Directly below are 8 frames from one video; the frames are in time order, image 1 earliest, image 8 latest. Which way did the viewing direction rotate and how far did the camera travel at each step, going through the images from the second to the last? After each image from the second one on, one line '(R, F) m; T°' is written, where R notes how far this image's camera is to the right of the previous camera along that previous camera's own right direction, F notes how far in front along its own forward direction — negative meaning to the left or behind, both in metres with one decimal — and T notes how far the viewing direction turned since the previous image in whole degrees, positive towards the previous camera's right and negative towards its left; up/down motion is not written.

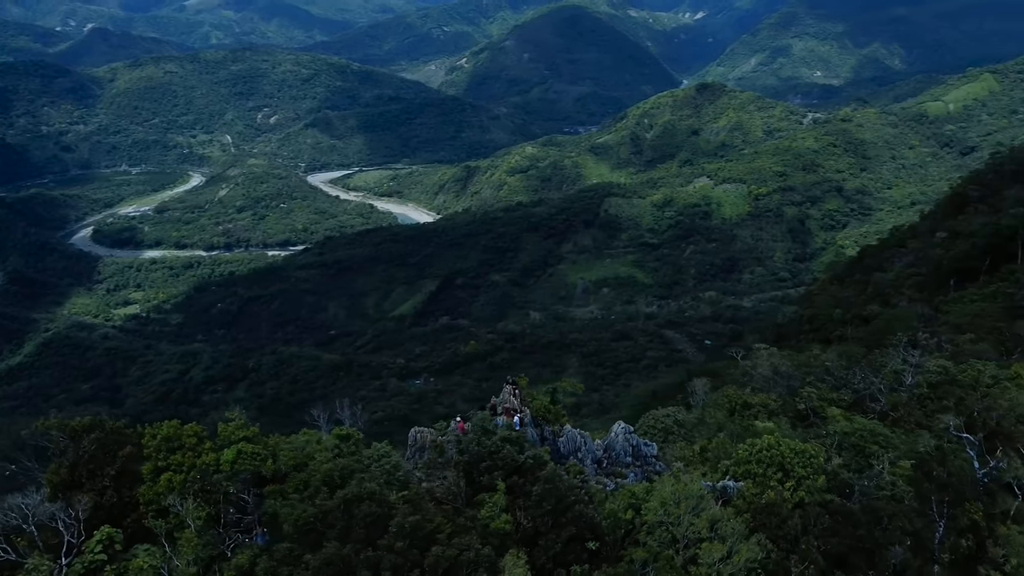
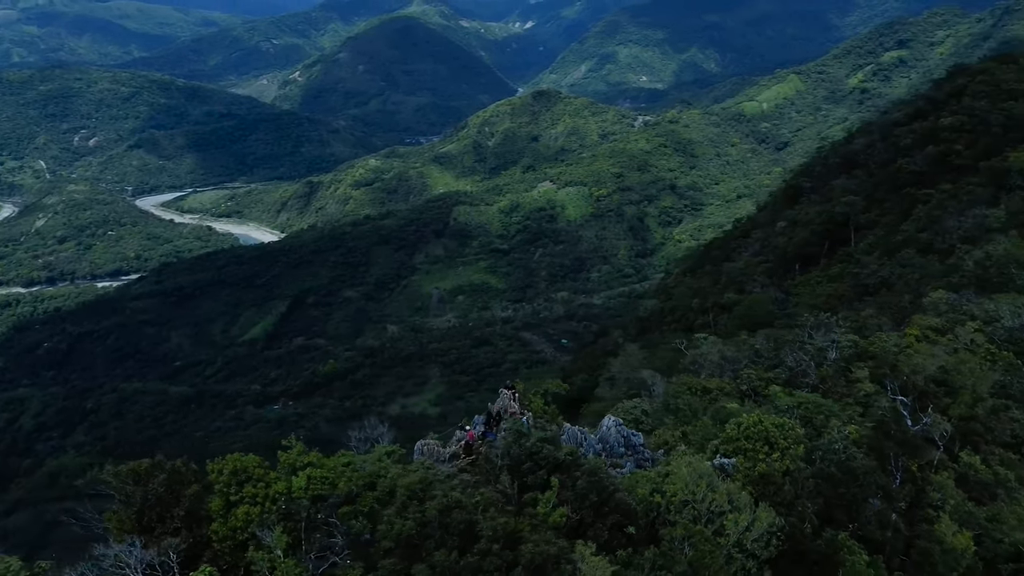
(-1.3, -0.2) m; +10°
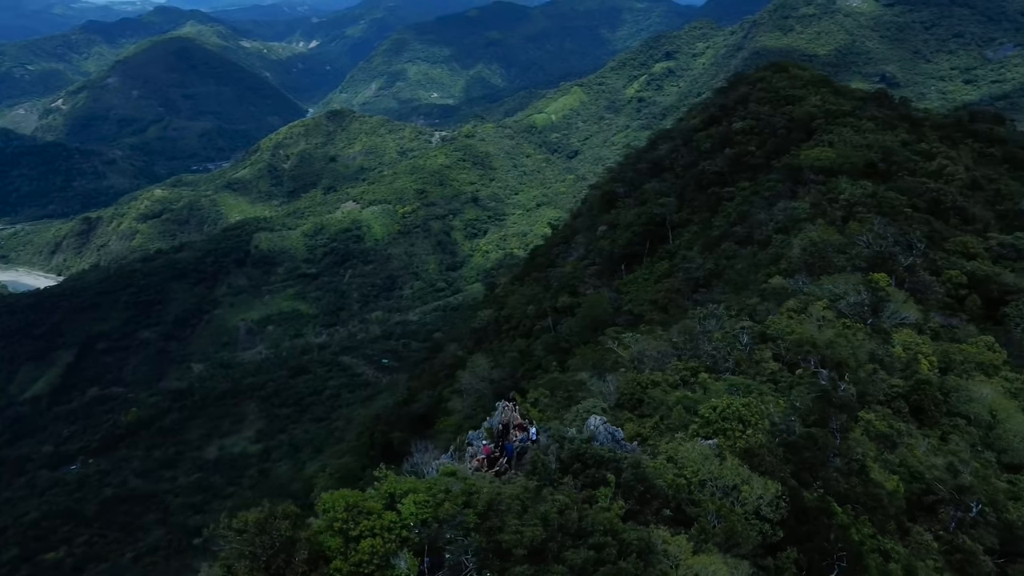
(-1.8, -0.2) m; +14°
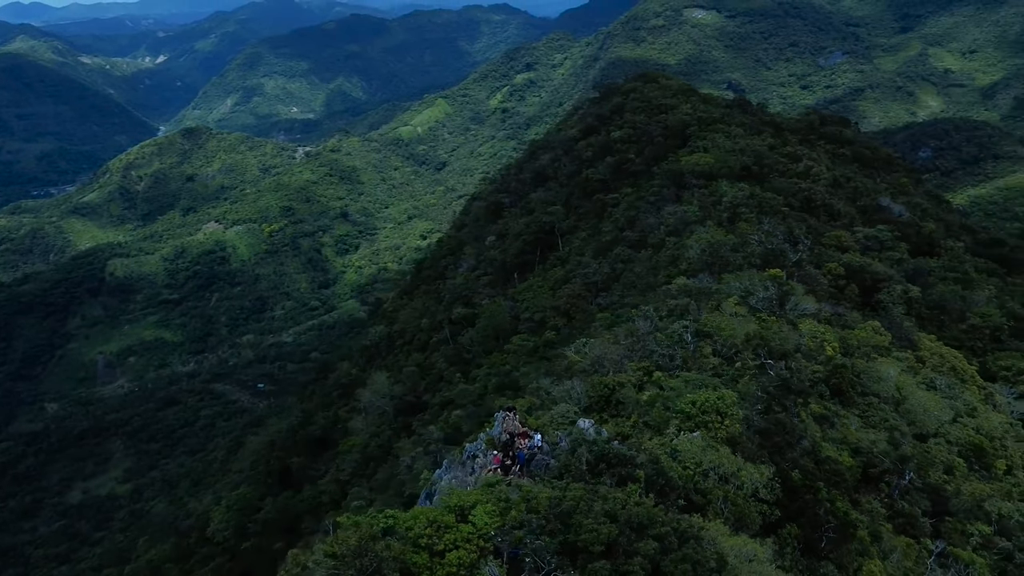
(-1.2, -0.2) m; +9°
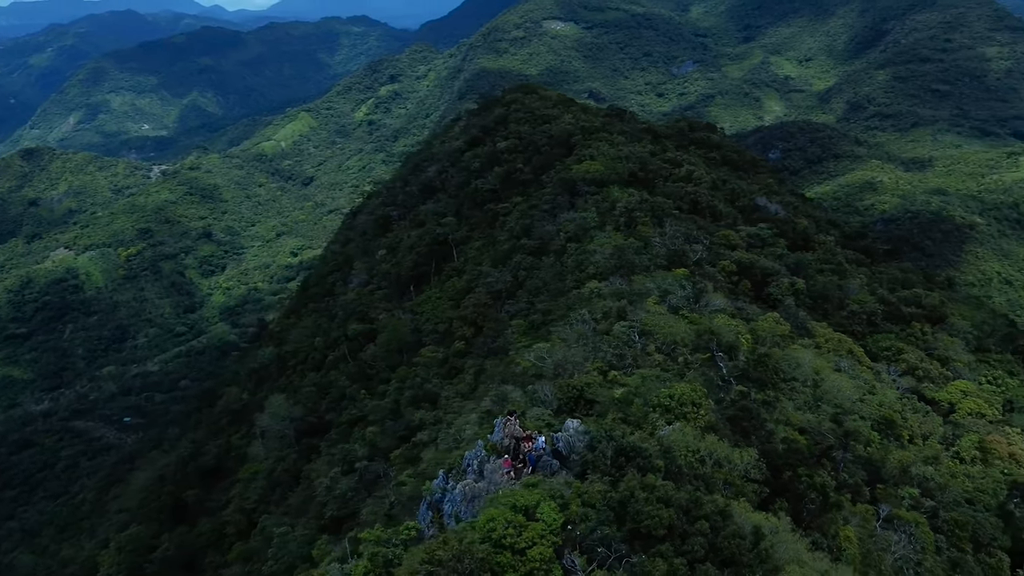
(-1.3, -0.2) m; +9°
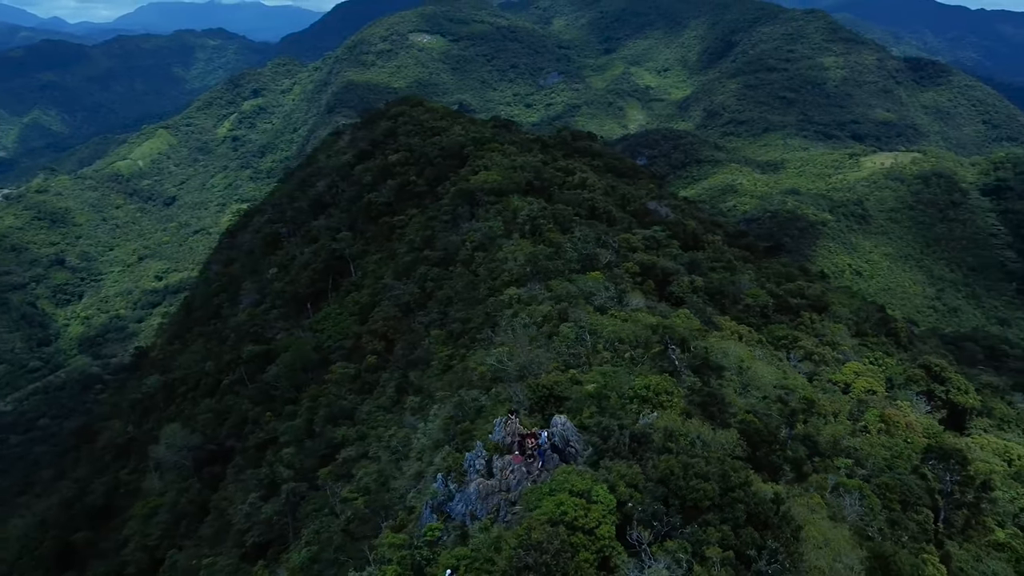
(-1.3, -0.3) m; +9°
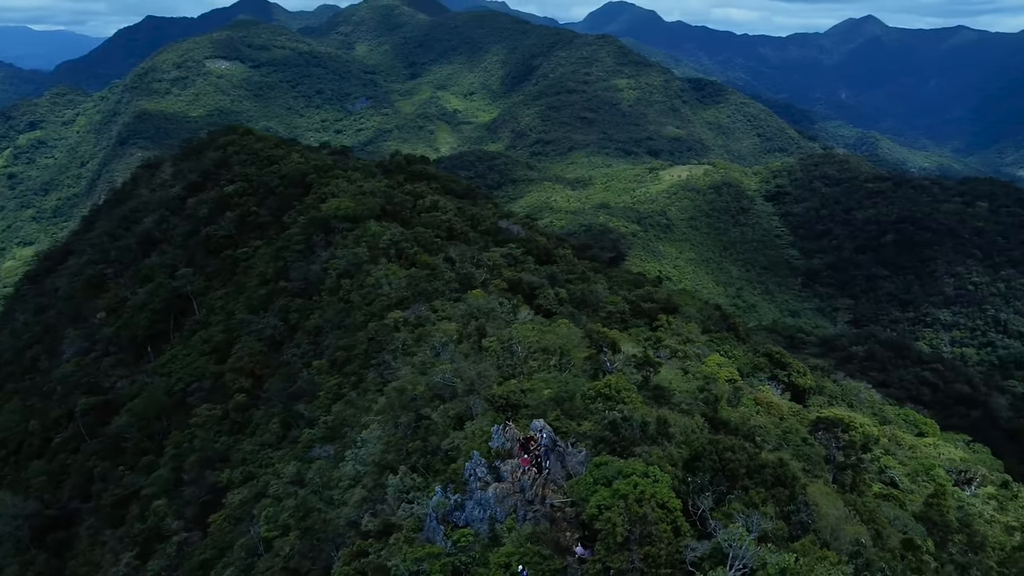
(-2.0, -0.4) m; +13°
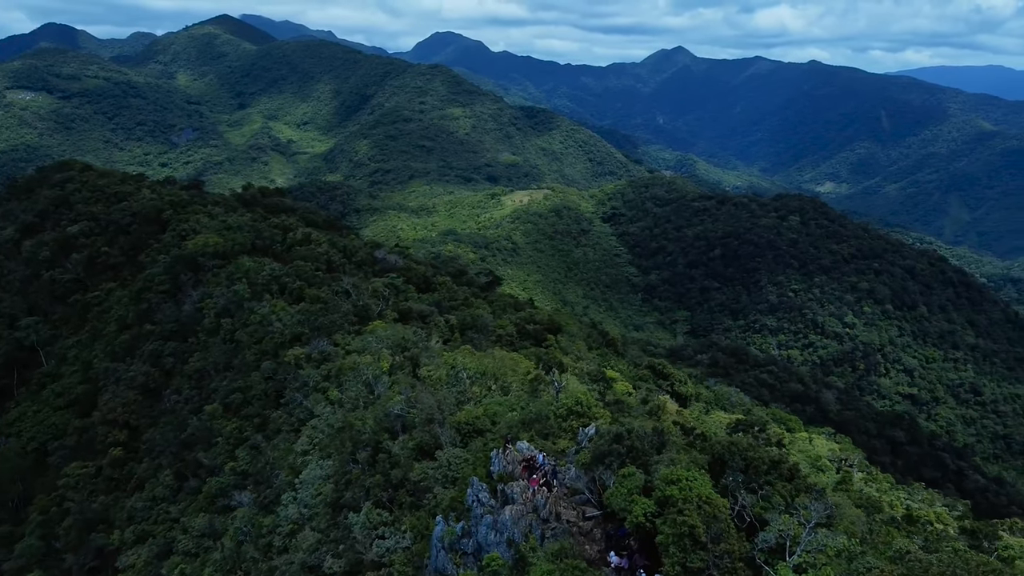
(-1.8, -0.1) m; +11°
